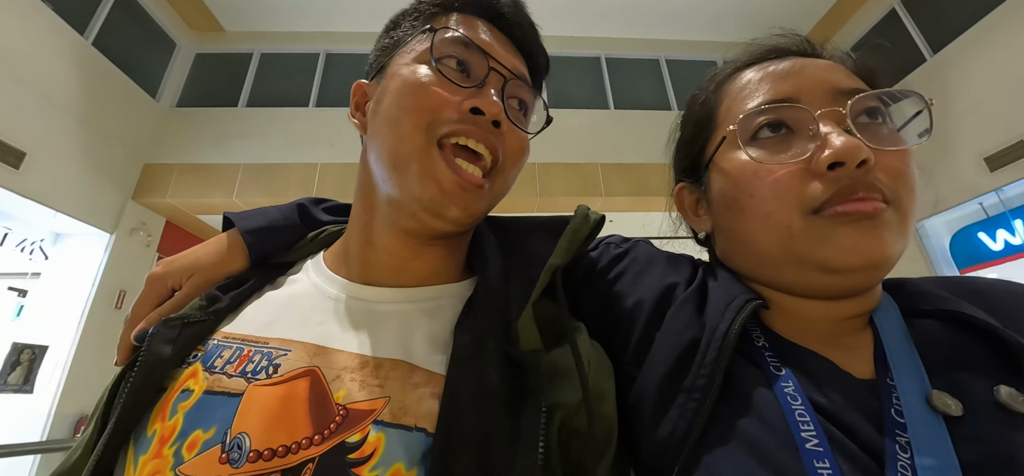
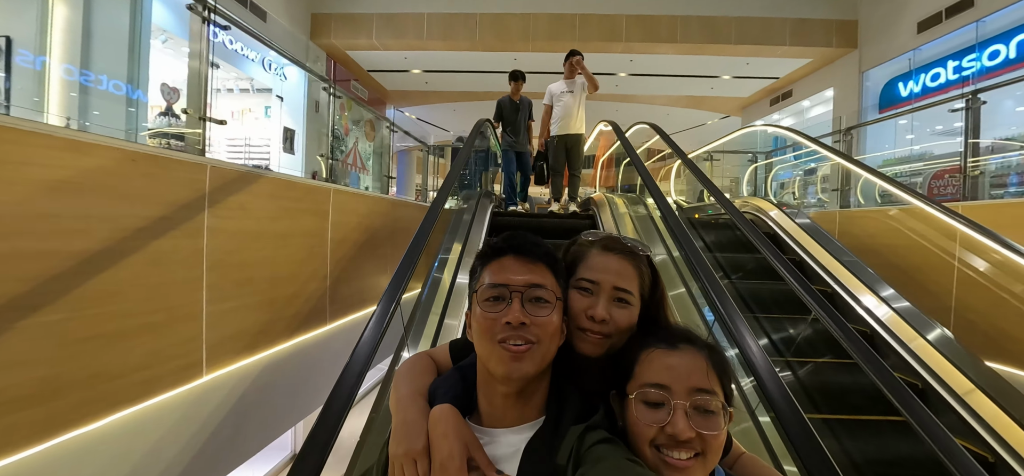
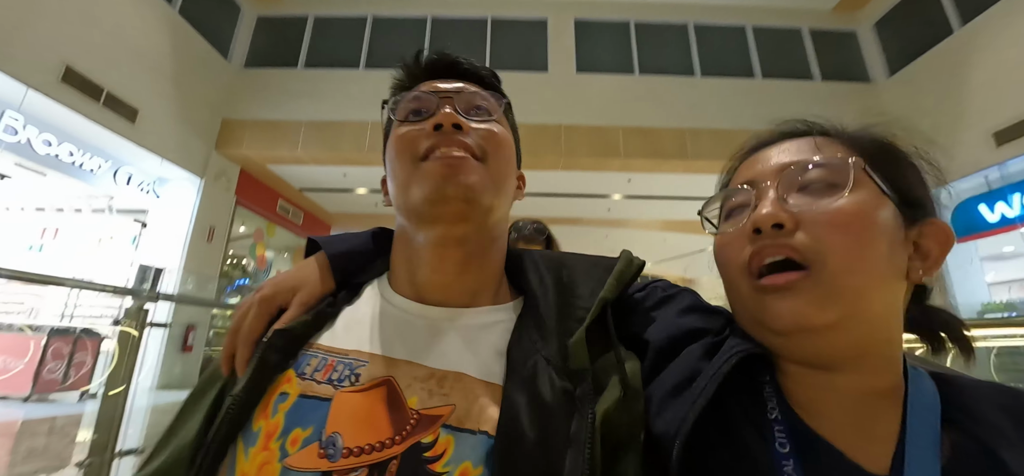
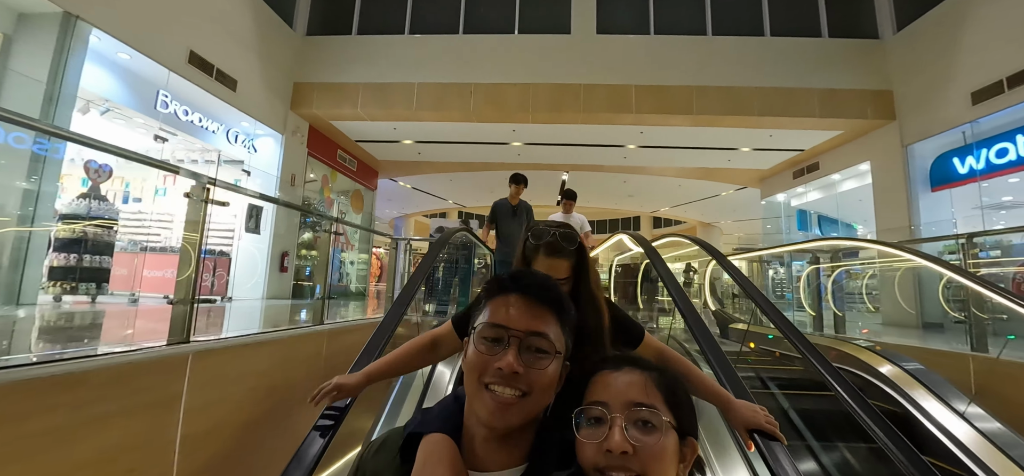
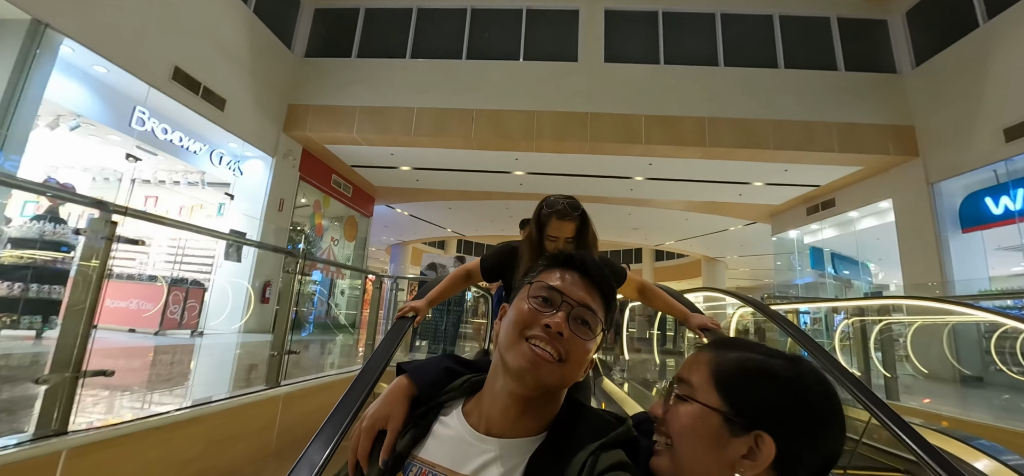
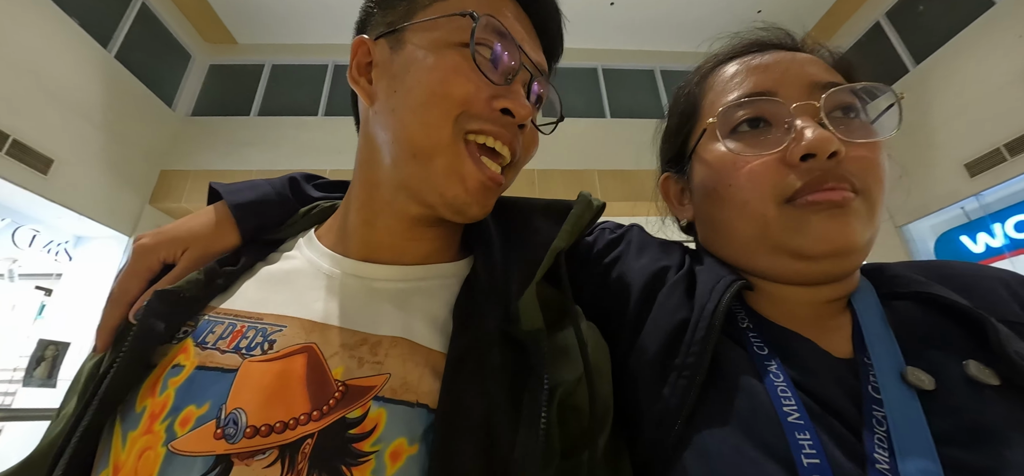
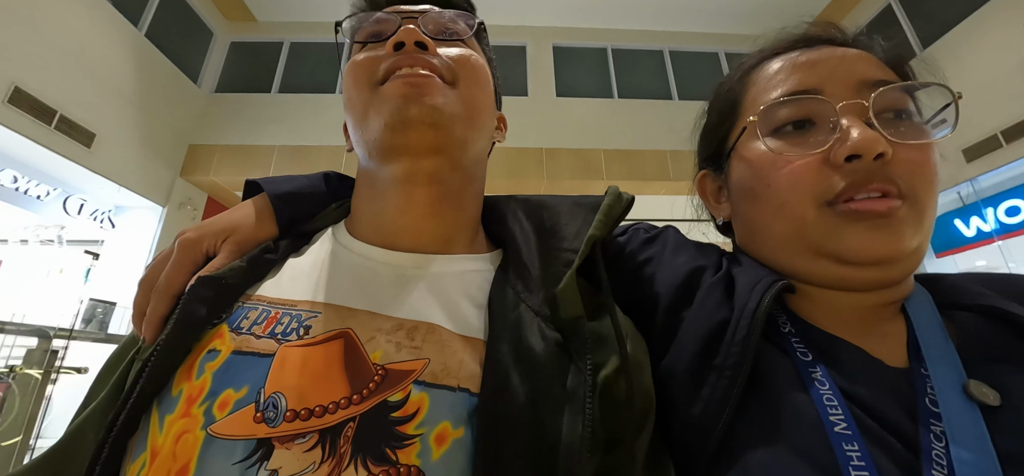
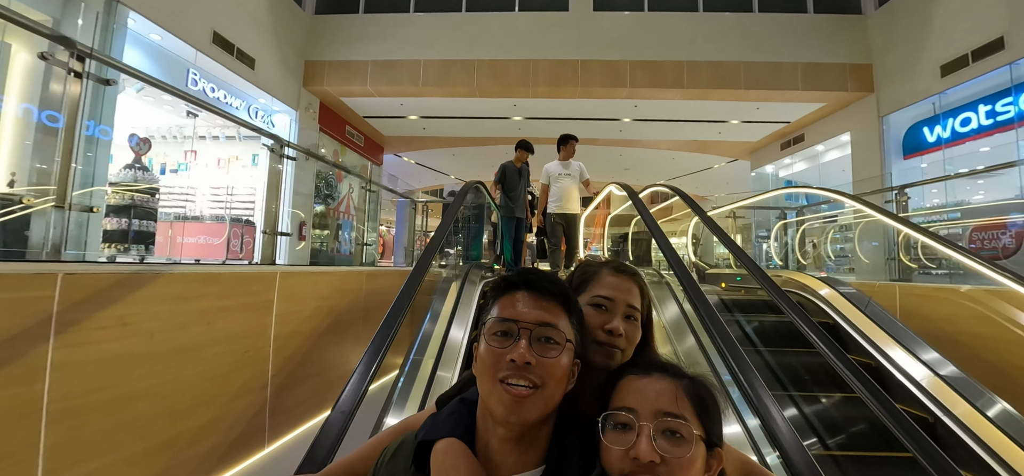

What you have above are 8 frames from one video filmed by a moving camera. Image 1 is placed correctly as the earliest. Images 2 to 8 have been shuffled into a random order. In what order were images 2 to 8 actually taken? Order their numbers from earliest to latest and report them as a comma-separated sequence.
6, 7, 3, 5, 4, 8, 2
